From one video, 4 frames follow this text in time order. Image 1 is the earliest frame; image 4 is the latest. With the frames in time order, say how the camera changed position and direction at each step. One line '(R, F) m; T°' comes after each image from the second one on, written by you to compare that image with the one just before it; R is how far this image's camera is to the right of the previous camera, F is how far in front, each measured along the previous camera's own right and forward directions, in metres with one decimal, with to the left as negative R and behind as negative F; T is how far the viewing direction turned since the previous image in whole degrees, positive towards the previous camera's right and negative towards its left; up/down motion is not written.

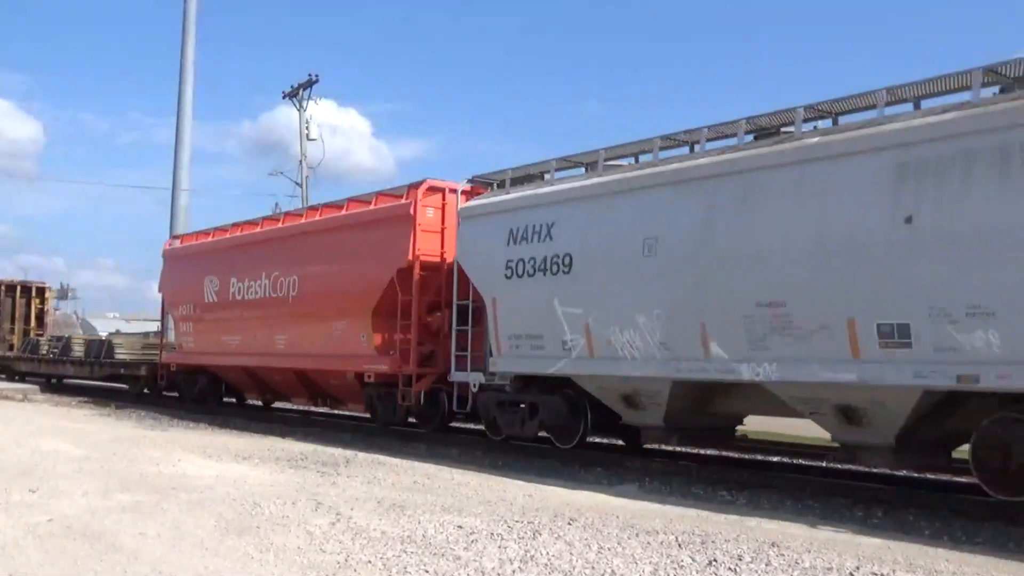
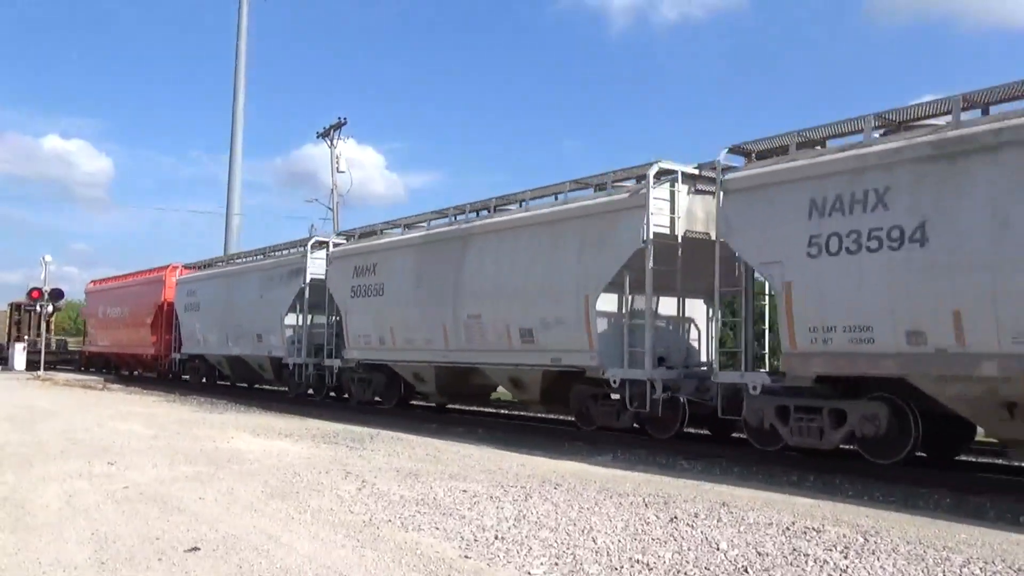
(+0.3, -2.0) m; -1°
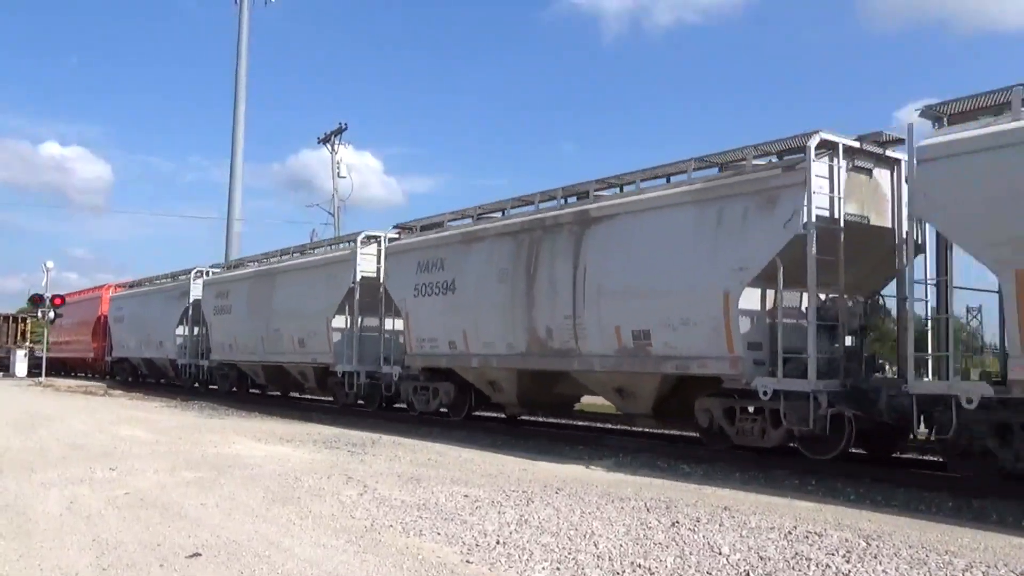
(0.0, 0.0) m; 0°
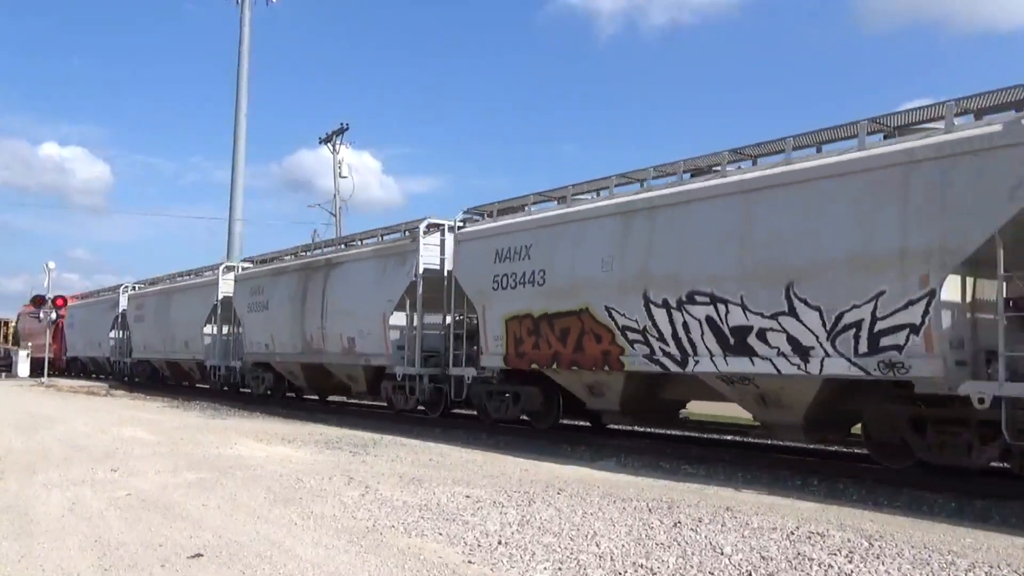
(0.0, 0.0) m; 0°
